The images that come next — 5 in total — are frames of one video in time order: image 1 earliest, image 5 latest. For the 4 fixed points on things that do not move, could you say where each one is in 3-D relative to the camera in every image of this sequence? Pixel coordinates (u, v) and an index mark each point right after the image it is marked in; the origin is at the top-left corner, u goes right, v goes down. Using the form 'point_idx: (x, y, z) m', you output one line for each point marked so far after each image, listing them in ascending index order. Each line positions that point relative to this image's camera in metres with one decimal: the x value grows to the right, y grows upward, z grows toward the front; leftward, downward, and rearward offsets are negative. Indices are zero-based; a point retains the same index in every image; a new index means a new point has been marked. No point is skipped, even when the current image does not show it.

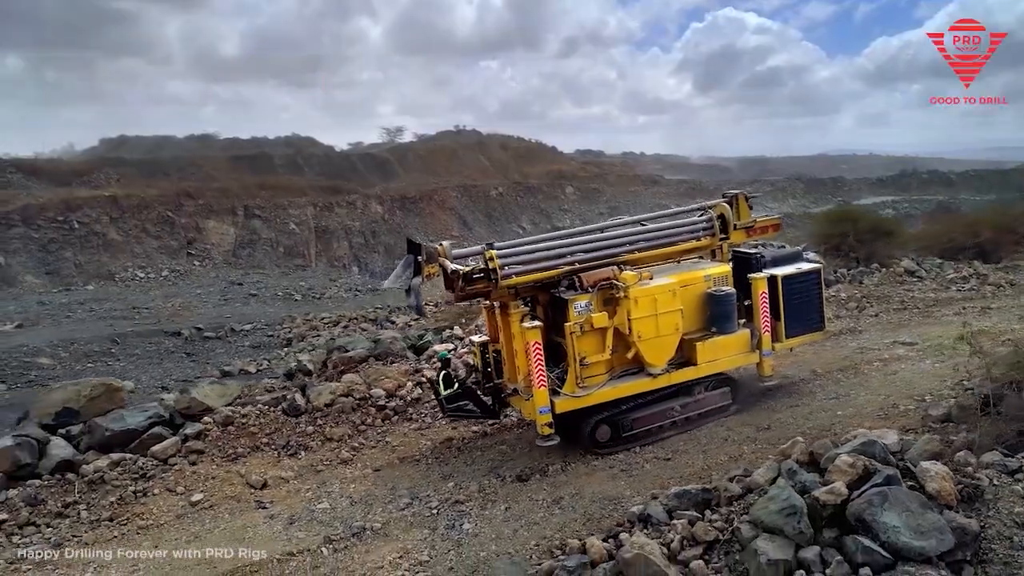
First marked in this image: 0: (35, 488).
0: (-3.5, -1.5, +5.7) m
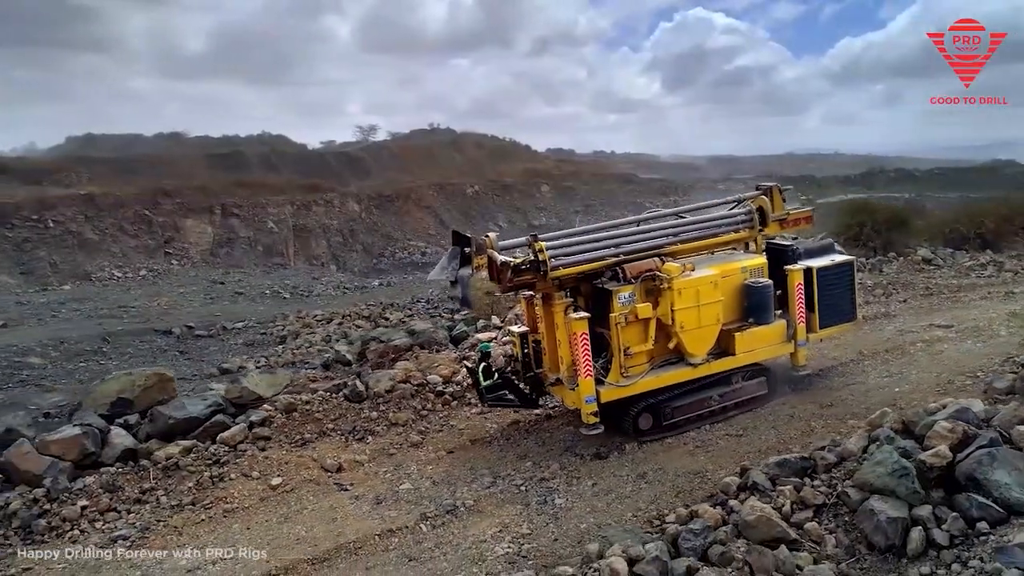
0: (-3.0, -1.4, +5.7) m
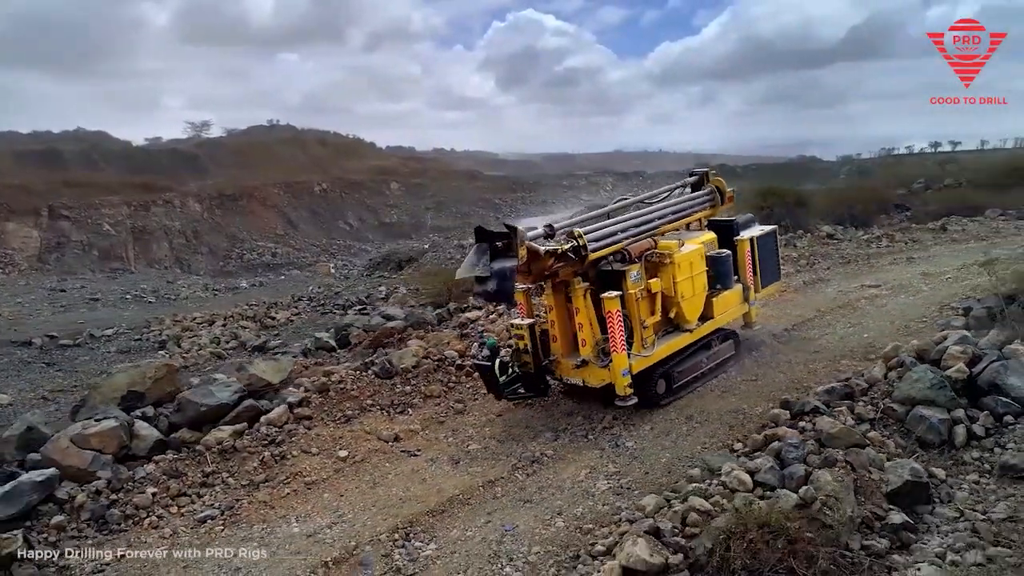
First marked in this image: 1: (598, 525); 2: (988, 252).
0: (-2.5, -1.3, +5.7) m
1: (+0.5, -1.4, +4.5) m
2: (+5.5, +0.4, +9.0) m
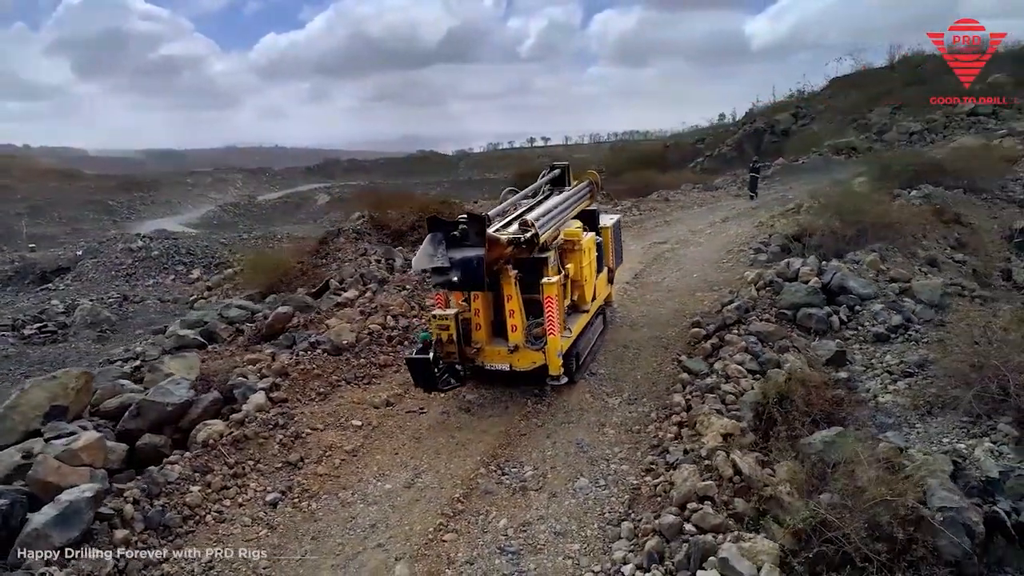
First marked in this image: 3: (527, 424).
0: (-2.2, -1.2, +5.3) m
1: (+1.0, -1.0, +5.7) m
2: (+3.1, +1.1, +11.9) m
3: (+0.1, -1.0, +5.8) m
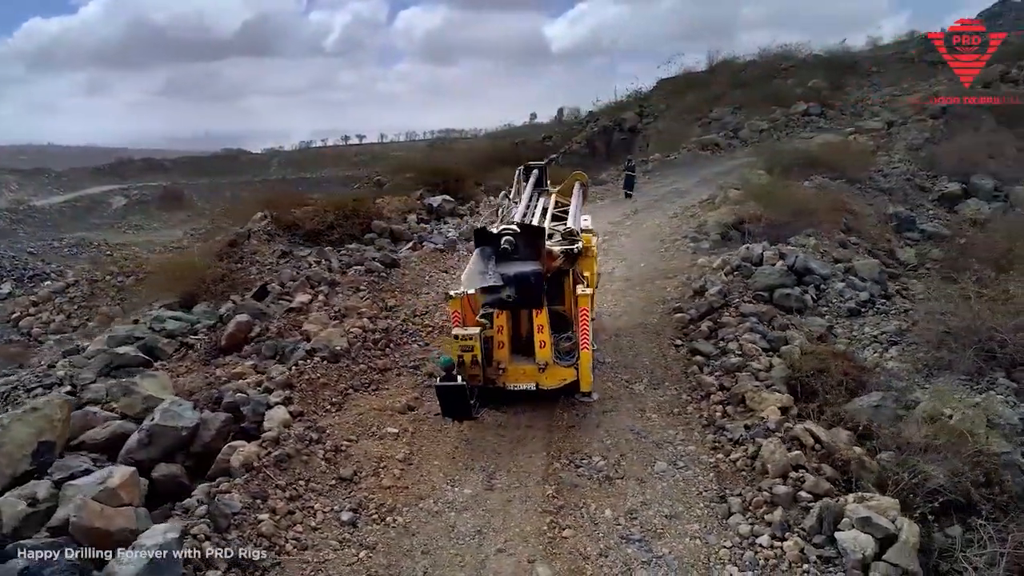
0: (-1.7, -1.2, +4.7) m
1: (+1.3, -0.9, +5.9) m
2: (+1.8, +1.3, +12.5) m
3: (+0.4, -1.0, +5.8) m
